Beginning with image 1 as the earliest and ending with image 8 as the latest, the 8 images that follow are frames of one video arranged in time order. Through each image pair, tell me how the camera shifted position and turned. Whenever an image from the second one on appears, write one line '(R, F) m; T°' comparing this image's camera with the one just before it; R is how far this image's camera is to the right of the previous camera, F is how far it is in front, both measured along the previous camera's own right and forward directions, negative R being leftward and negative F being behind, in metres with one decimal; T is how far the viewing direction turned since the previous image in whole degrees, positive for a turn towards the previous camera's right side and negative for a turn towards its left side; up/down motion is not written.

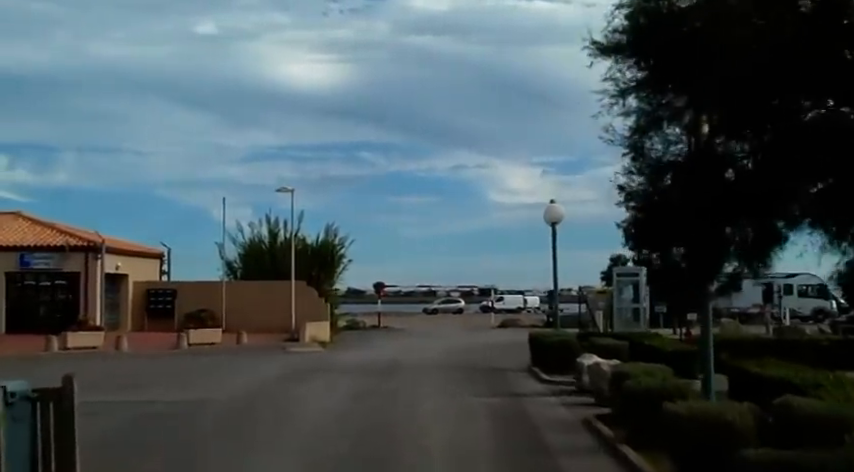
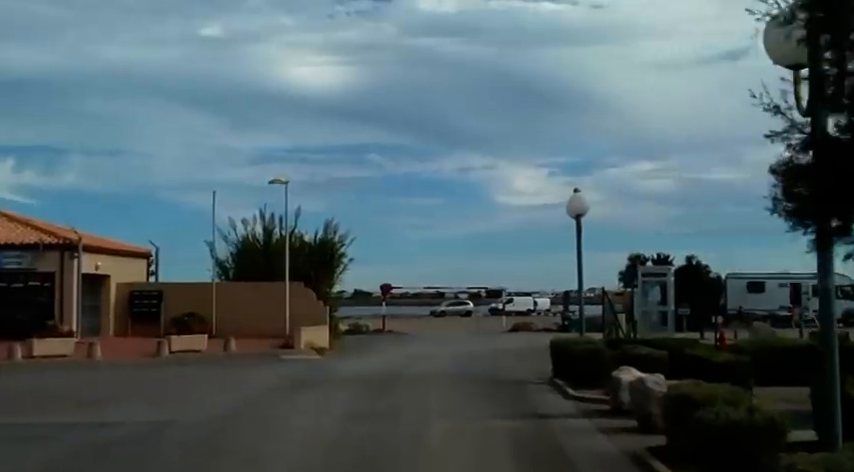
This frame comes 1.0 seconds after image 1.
(0.0, +3.0) m; 0°
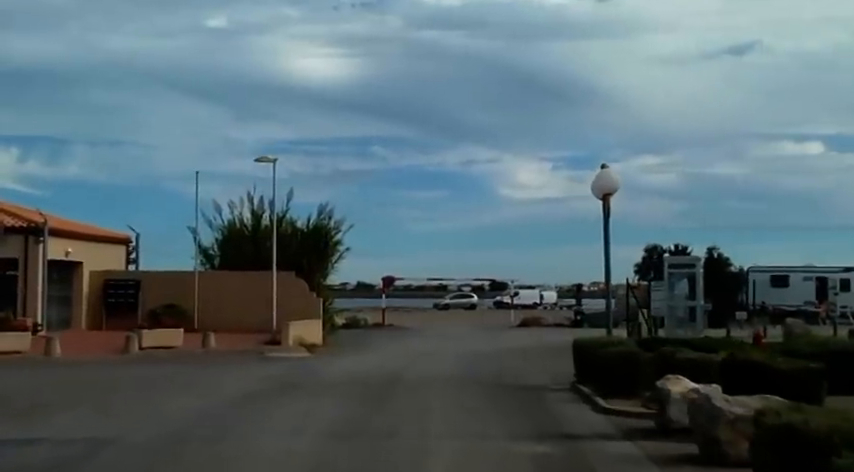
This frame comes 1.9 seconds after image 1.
(0.0, +3.1) m; 0°
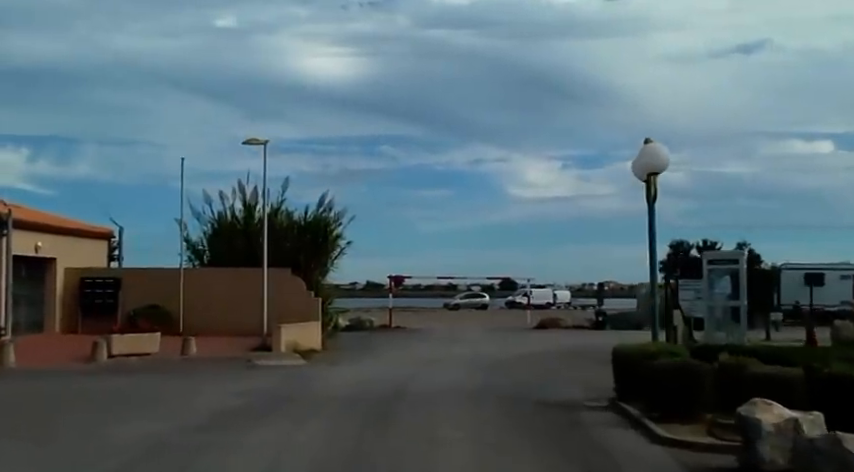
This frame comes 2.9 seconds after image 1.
(0.0, +3.1) m; -1°
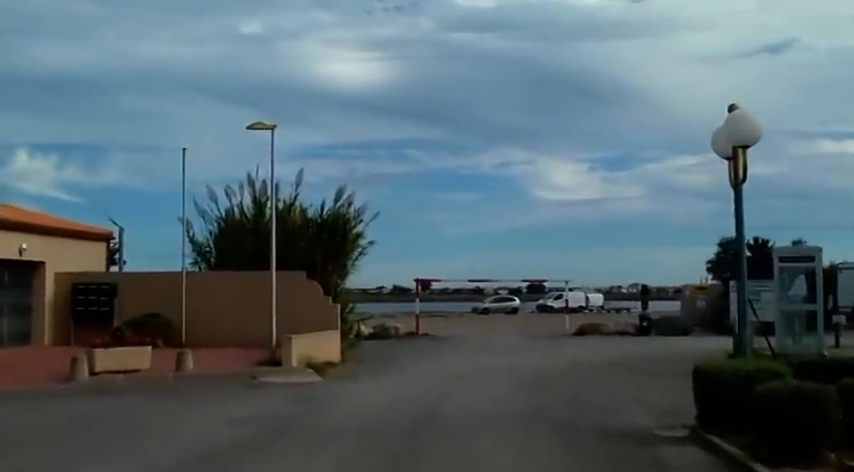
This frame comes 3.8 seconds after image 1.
(-0.1, +3.1) m; -2°
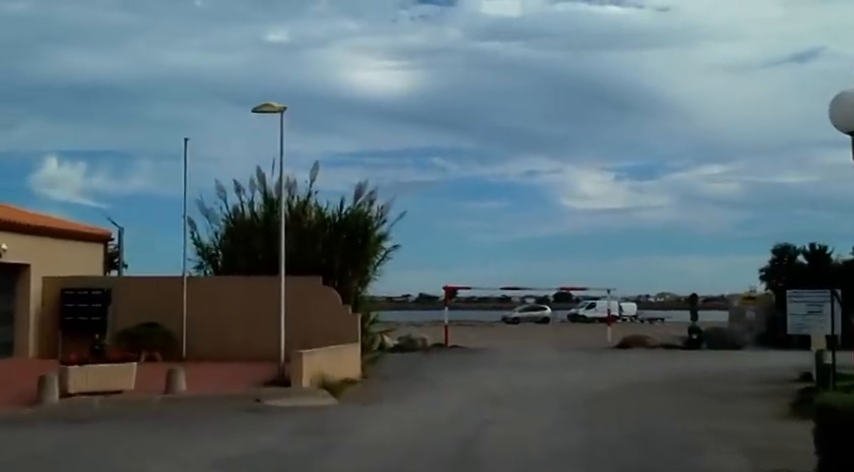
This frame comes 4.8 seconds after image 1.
(-0.1, +3.0) m; -2°
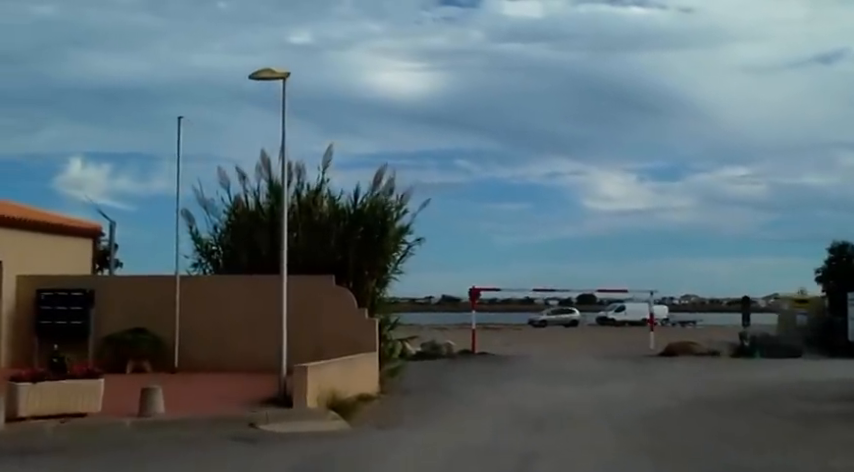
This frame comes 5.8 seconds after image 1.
(-0.1, +3.0) m; -1°
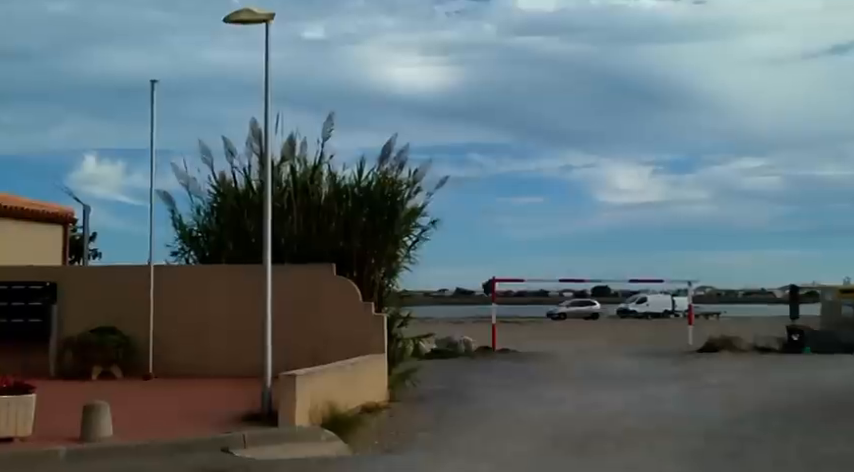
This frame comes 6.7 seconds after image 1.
(0.0, +2.9) m; -1°
